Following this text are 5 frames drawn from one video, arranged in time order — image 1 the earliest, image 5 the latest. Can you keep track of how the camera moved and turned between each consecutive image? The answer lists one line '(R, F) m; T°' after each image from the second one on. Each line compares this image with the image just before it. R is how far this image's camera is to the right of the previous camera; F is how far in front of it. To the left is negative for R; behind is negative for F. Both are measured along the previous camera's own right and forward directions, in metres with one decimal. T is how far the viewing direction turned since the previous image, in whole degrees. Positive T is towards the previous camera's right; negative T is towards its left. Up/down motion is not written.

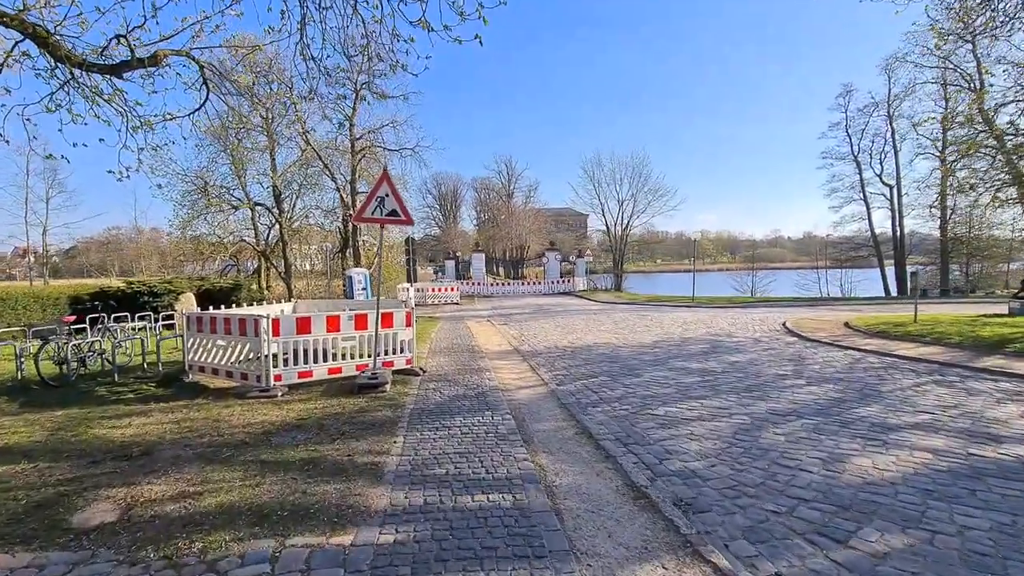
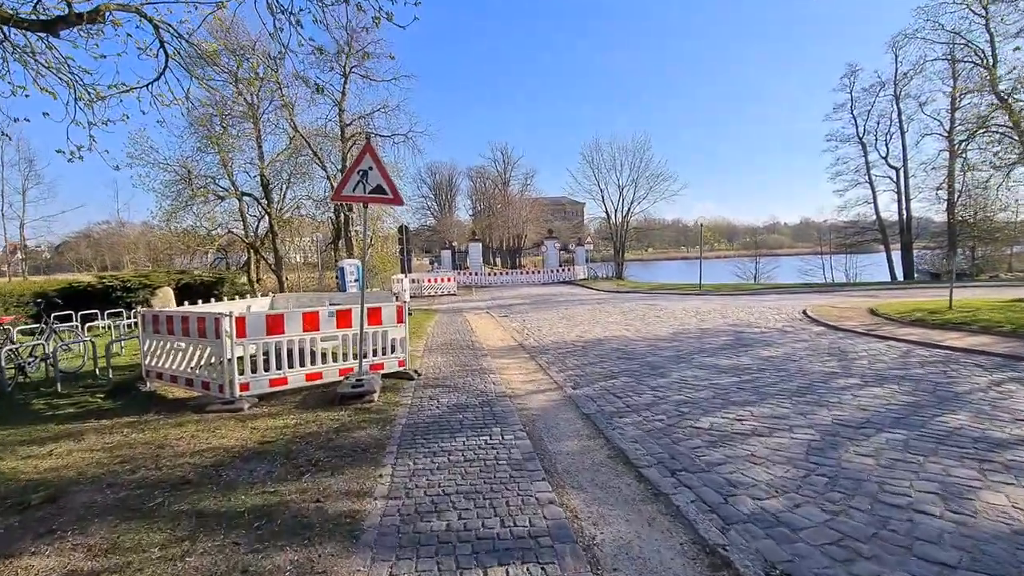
(-0.2, +1.1) m; 0°
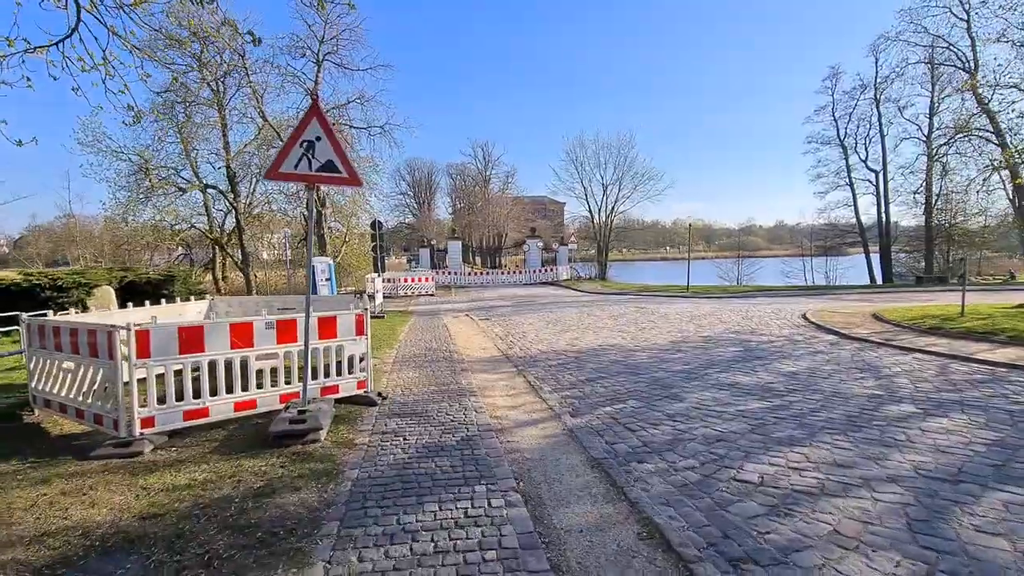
(-0.1, +1.3) m; +2°
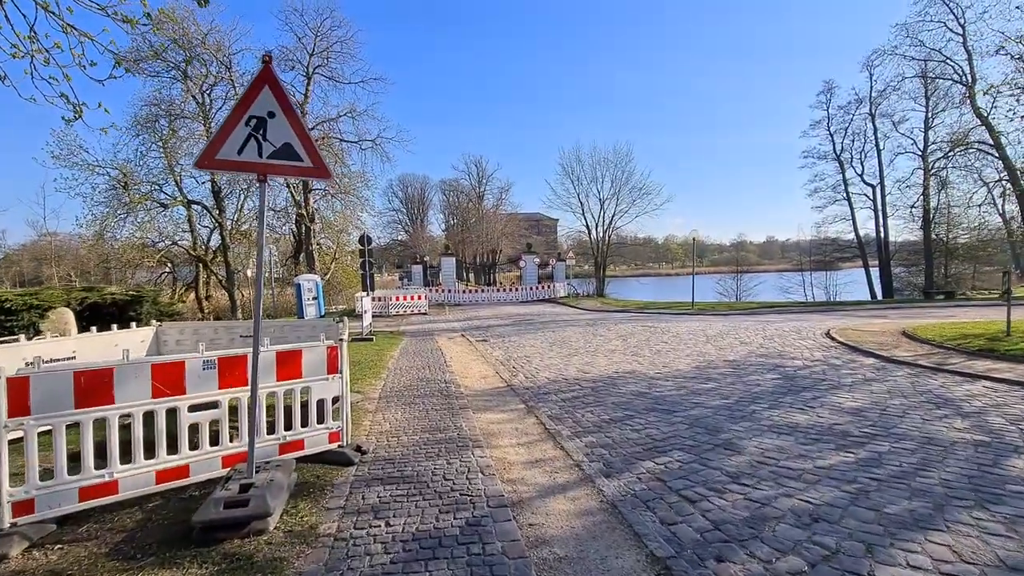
(-0.2, +1.3) m; +1°
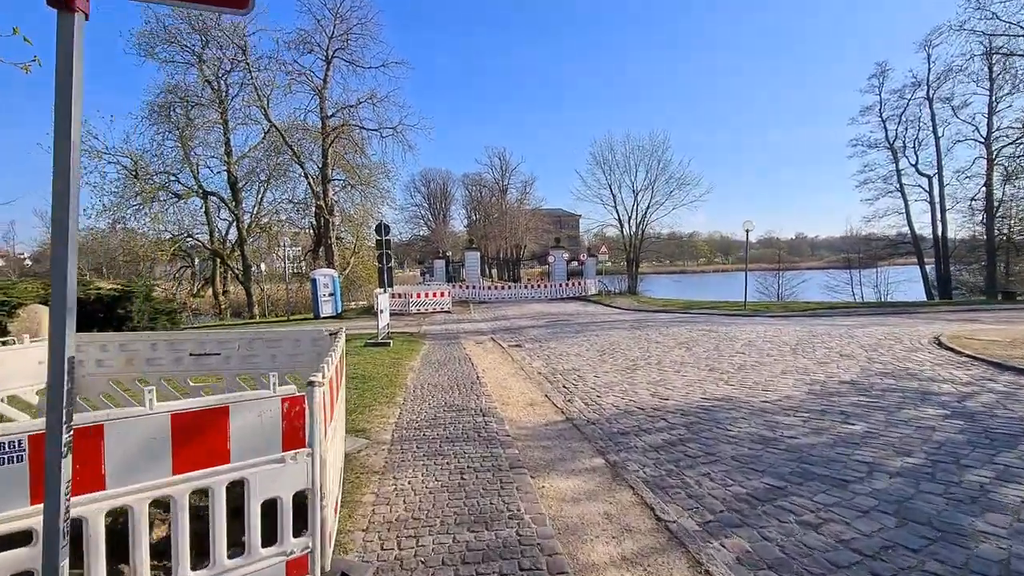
(-0.5, +2.3) m; -2°
